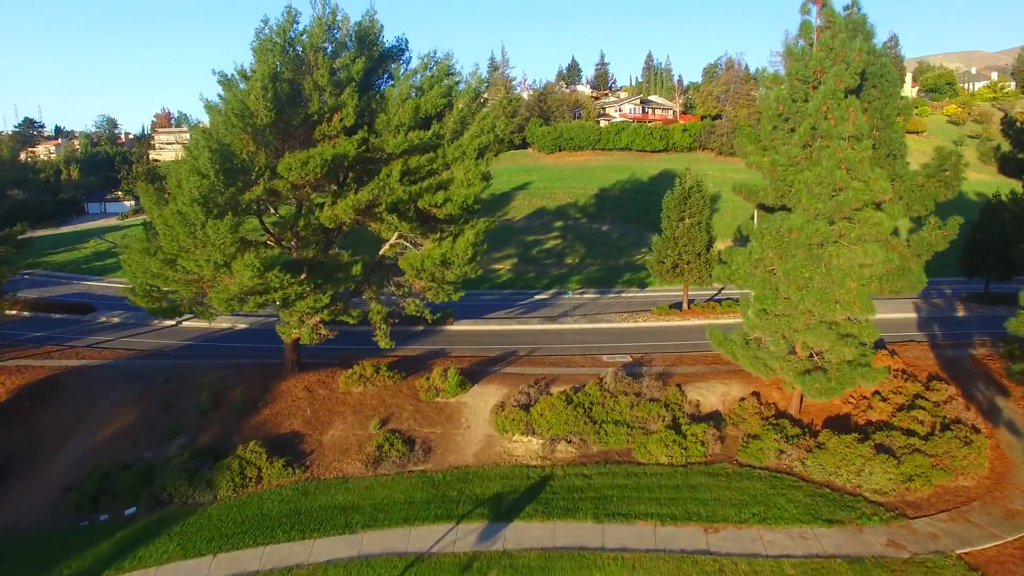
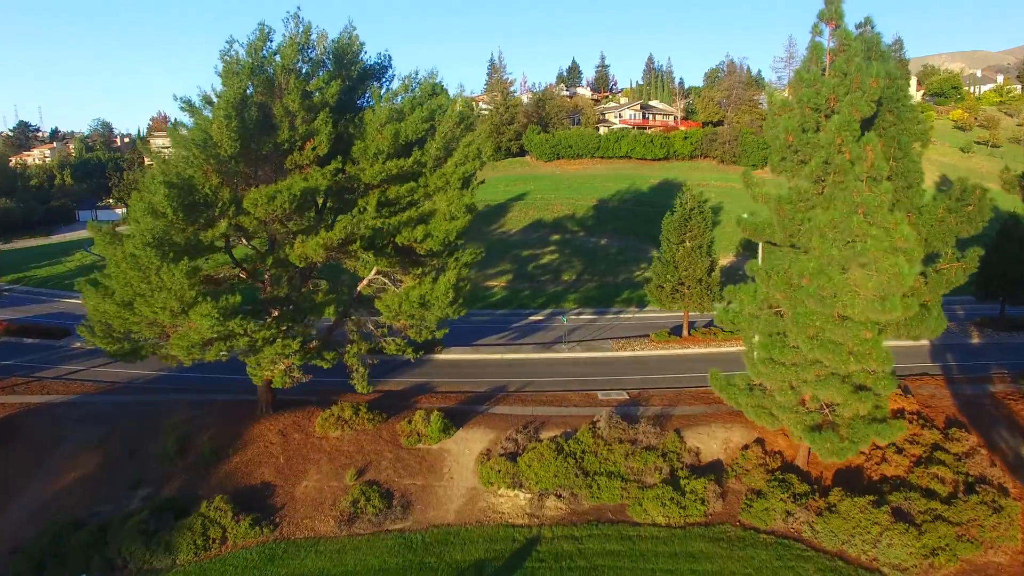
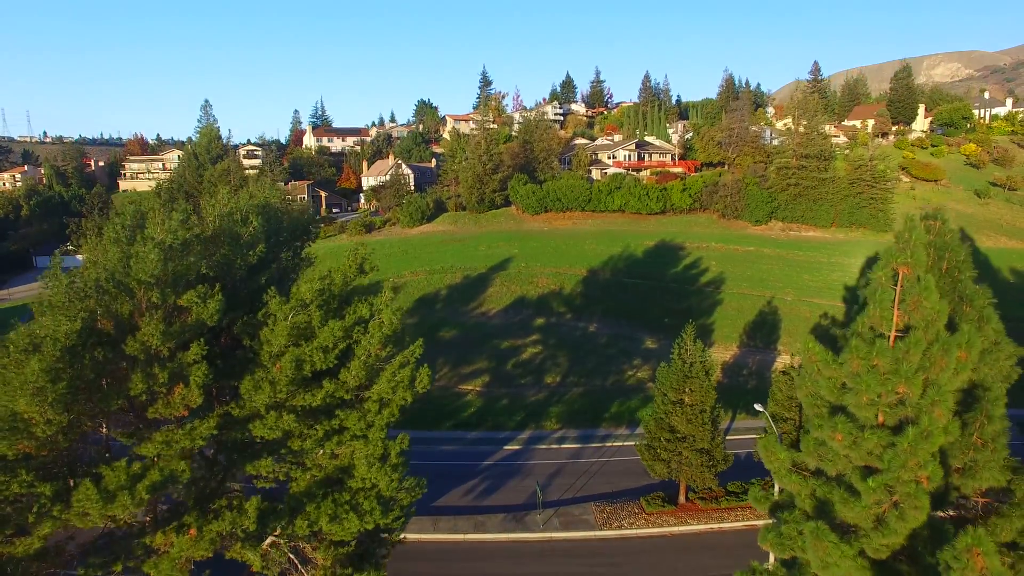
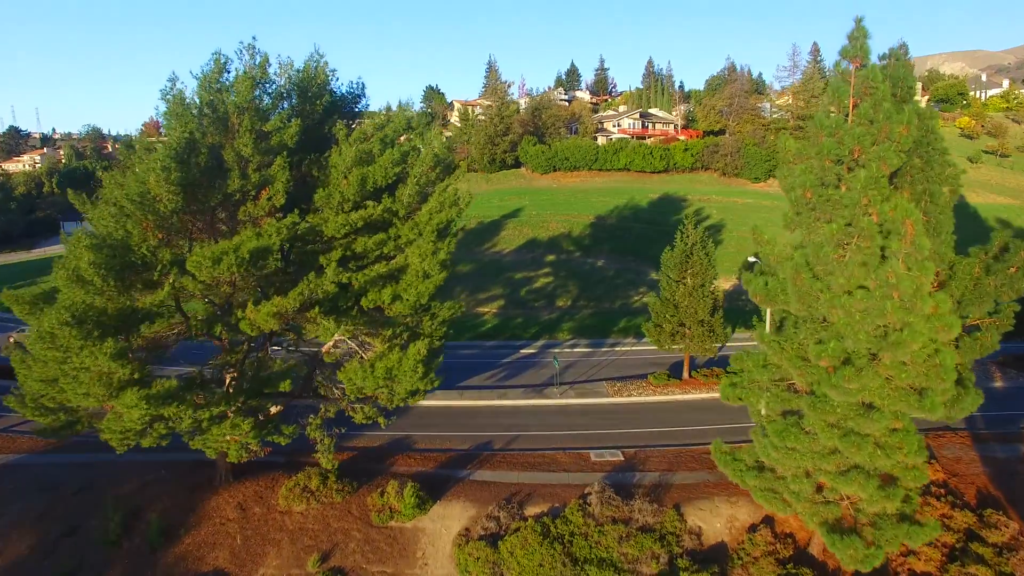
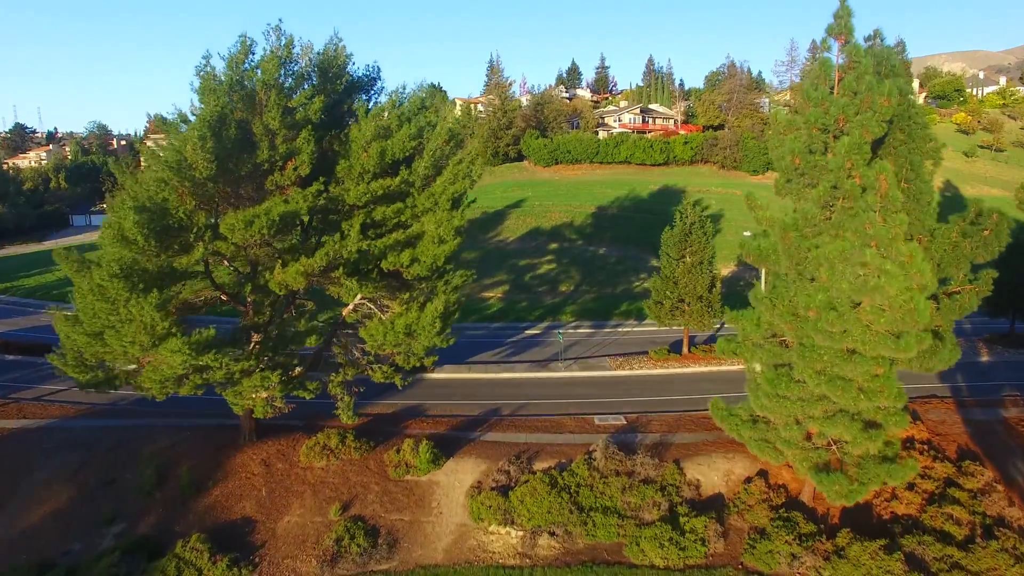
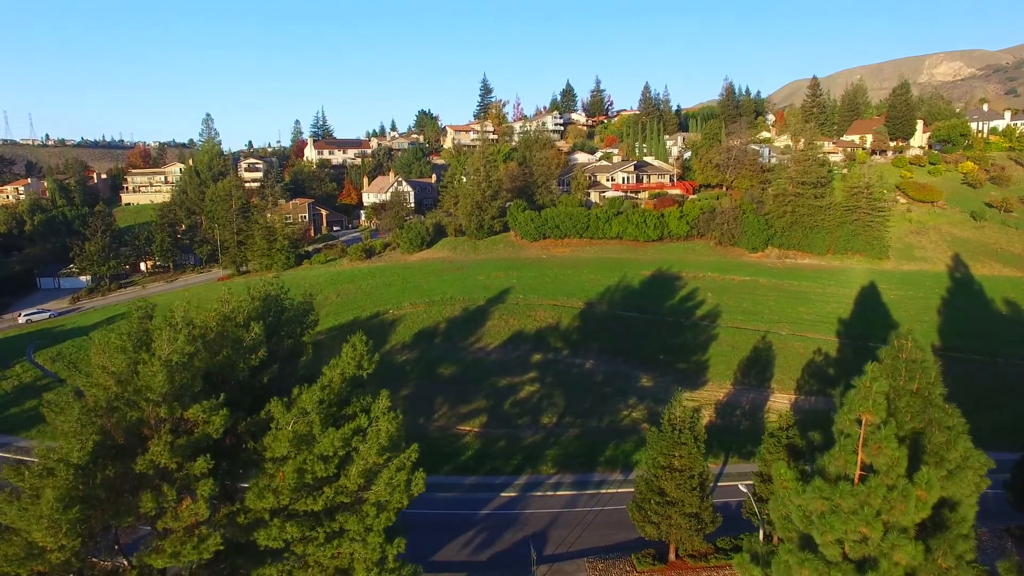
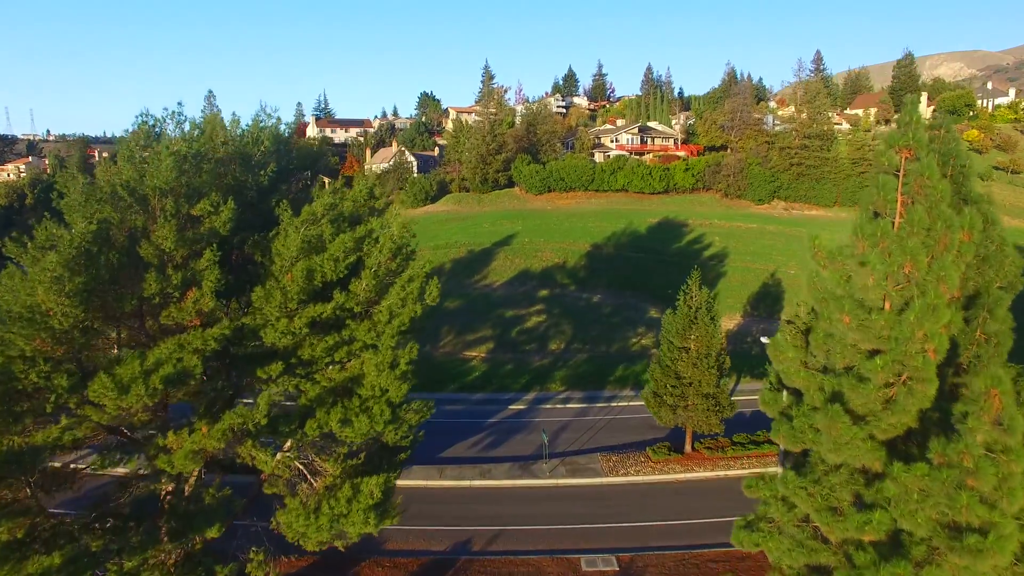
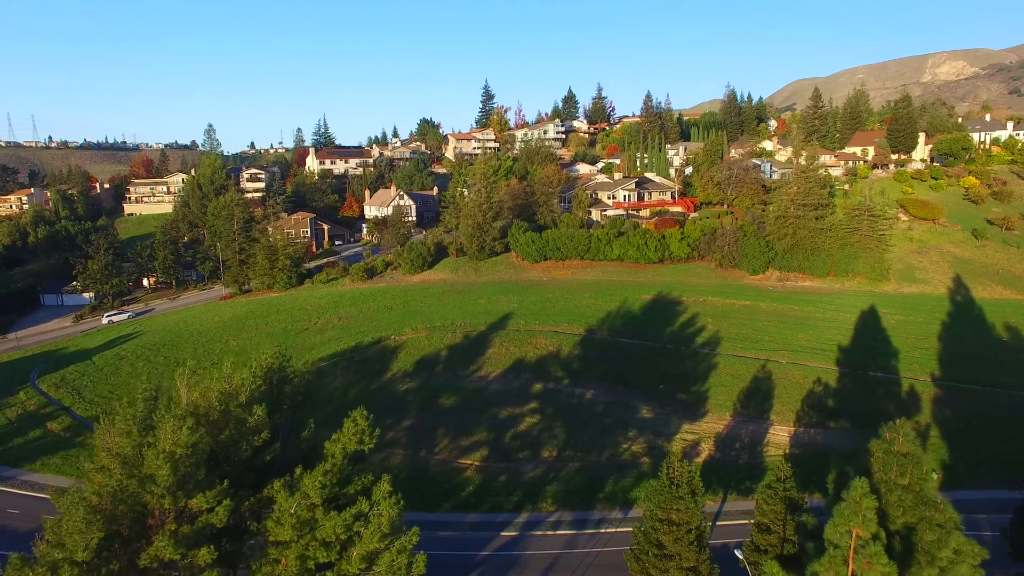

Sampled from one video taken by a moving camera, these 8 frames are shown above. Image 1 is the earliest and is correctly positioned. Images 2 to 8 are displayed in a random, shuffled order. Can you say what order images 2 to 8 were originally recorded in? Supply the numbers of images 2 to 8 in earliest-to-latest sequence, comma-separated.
2, 5, 4, 7, 3, 6, 8
